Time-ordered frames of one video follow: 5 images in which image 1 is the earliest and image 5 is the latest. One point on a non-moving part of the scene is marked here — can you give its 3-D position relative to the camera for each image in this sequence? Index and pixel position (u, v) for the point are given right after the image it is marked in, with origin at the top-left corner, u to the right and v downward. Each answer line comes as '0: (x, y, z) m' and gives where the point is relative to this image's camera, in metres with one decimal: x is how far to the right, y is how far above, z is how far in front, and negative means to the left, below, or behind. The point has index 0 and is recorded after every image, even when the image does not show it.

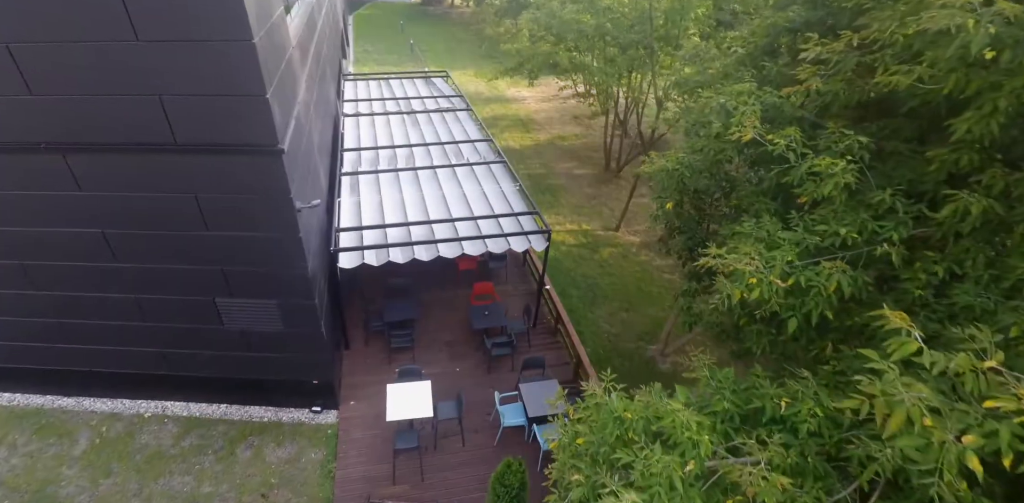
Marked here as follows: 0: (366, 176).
0: (-2.4, +1.3, +9.3) m
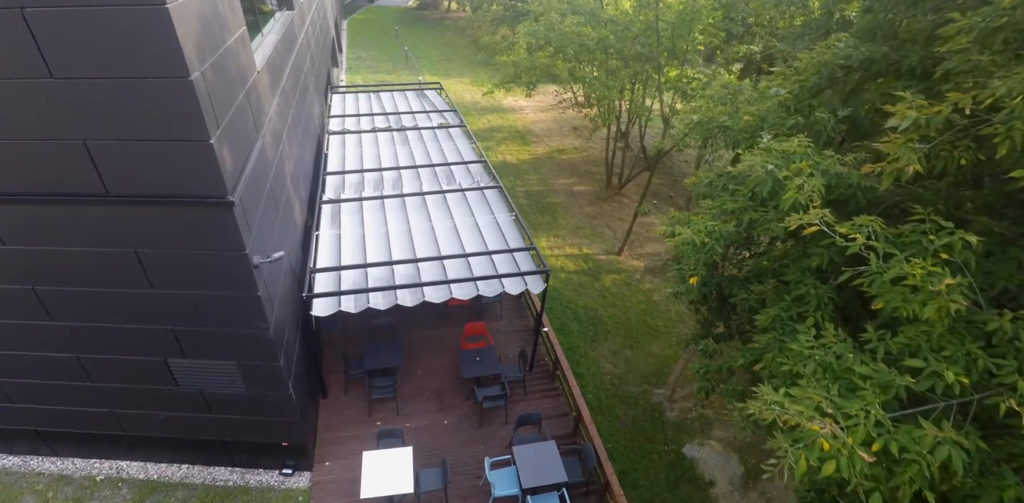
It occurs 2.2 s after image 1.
0: (-2.5, +0.7, +8.5) m
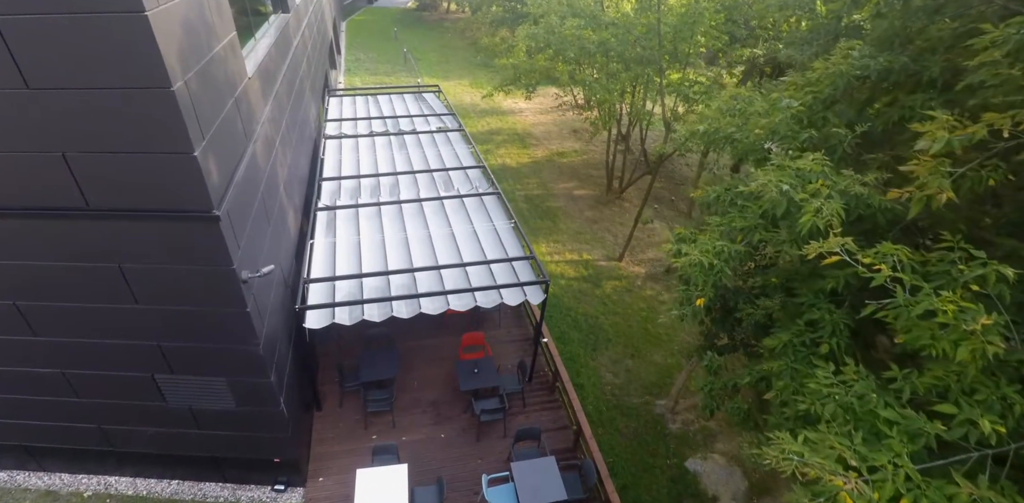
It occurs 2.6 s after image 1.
0: (-2.5, +0.6, +8.4) m
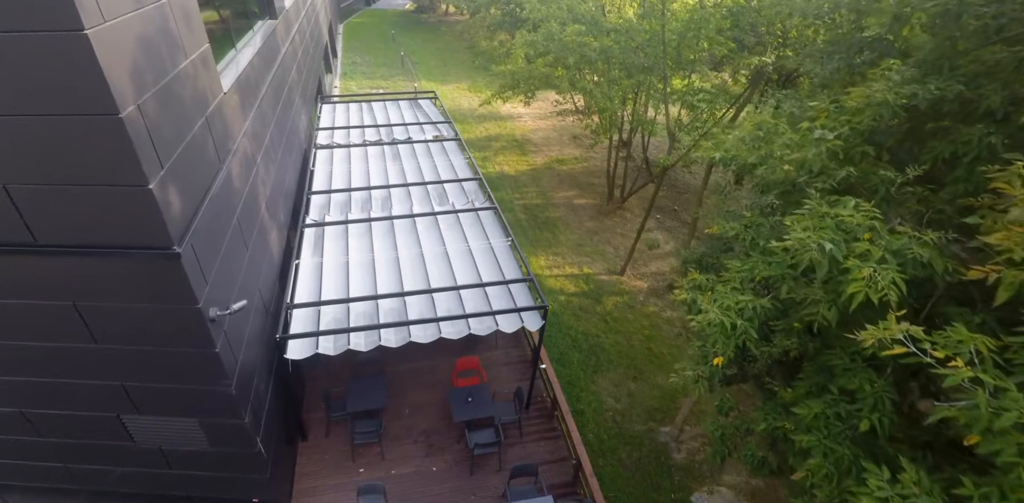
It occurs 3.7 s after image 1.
0: (-2.6, +0.3, +8.0) m
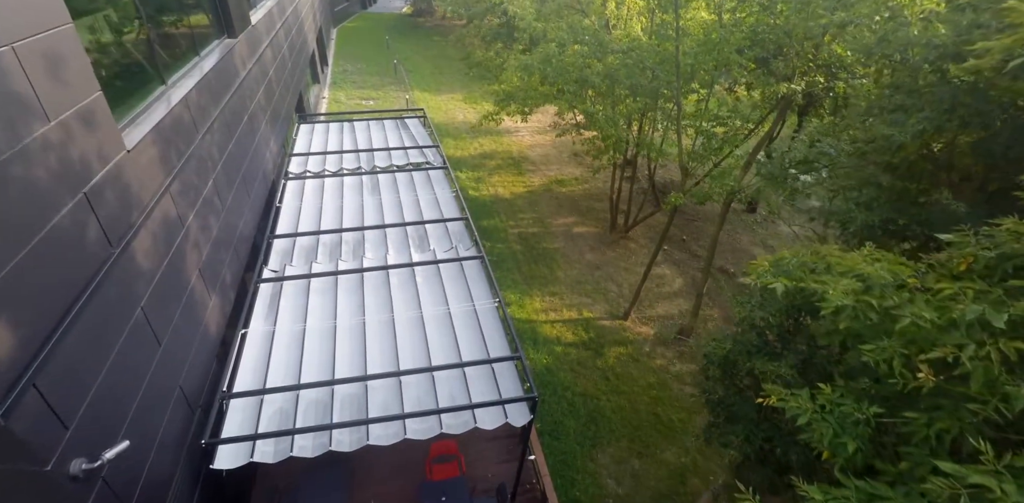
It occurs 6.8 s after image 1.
0: (-2.7, -0.4, +6.9) m
